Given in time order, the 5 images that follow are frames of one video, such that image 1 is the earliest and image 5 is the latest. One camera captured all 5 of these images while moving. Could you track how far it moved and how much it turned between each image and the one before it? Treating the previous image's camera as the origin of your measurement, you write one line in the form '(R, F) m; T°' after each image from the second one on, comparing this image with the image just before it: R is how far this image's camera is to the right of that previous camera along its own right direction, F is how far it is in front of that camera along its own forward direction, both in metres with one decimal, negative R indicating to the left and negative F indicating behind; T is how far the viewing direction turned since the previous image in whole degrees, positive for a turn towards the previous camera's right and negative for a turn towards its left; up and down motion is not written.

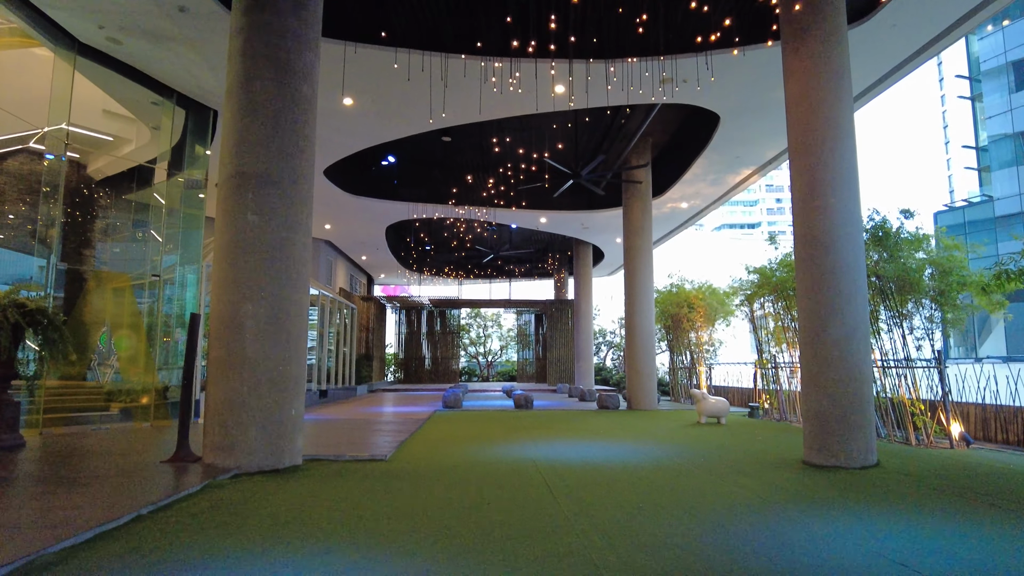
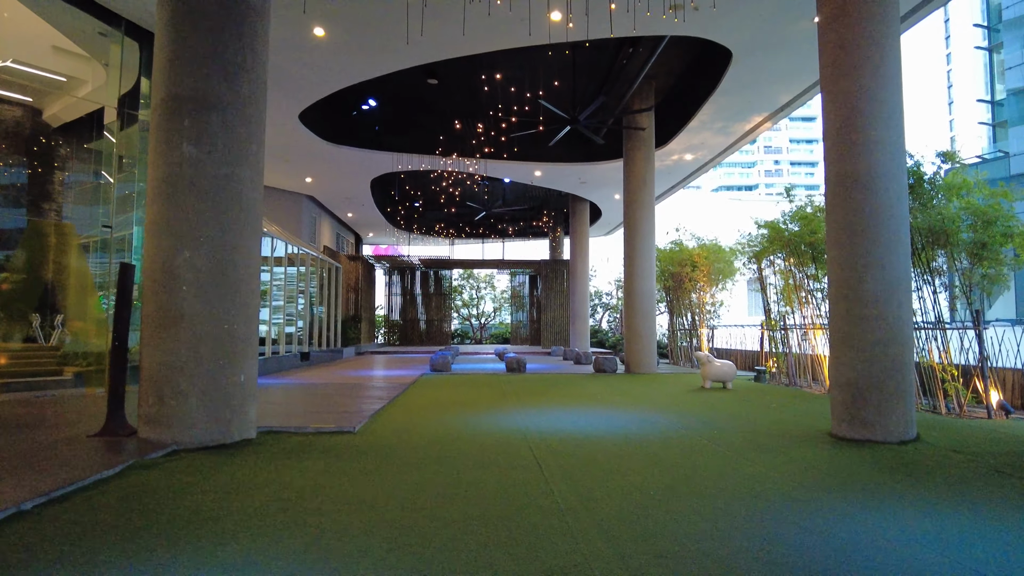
(+0.1, +0.7) m; 0°
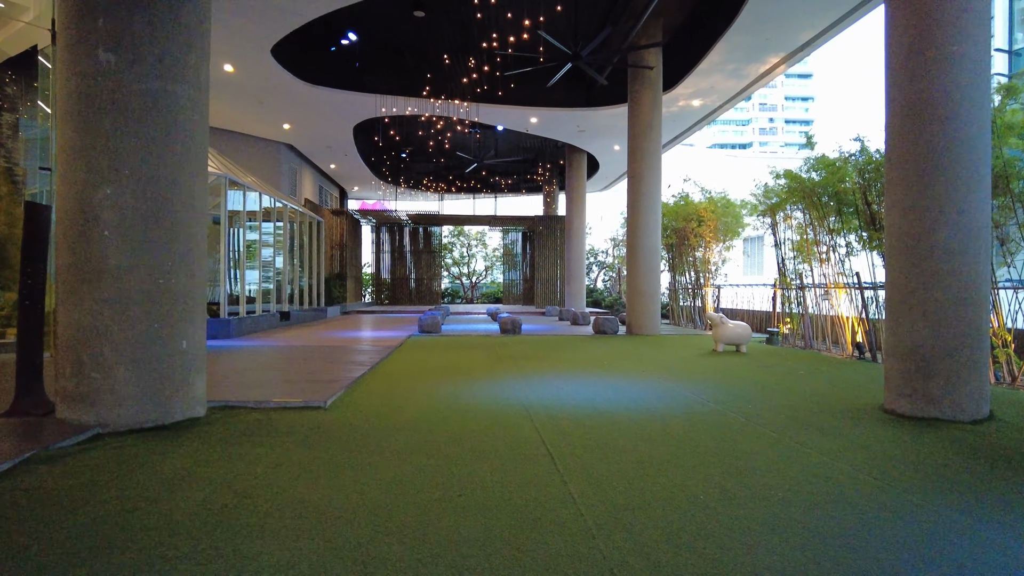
(-0.1, +0.7) m; +1°
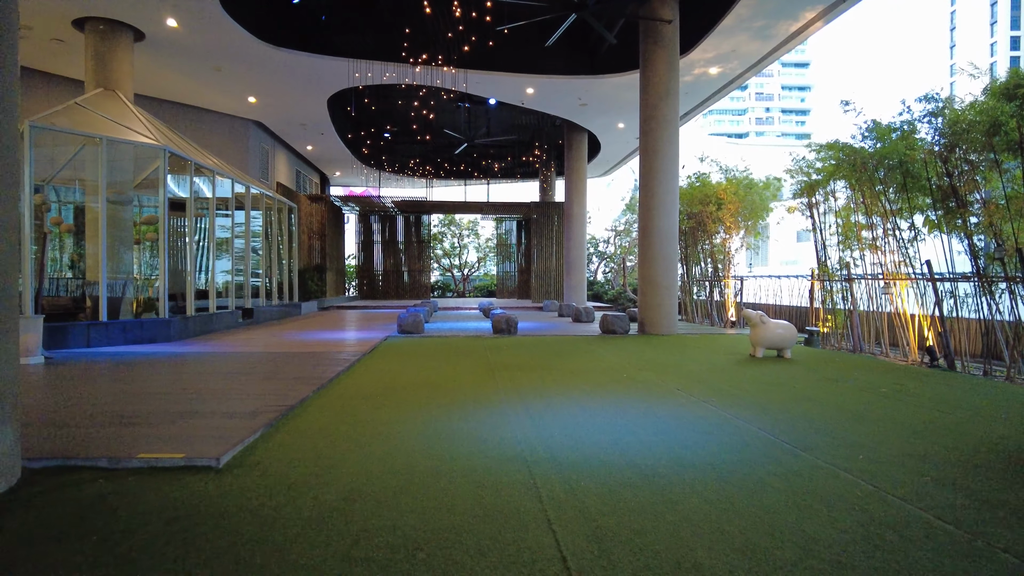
(0.0, +1.3) m; +1°
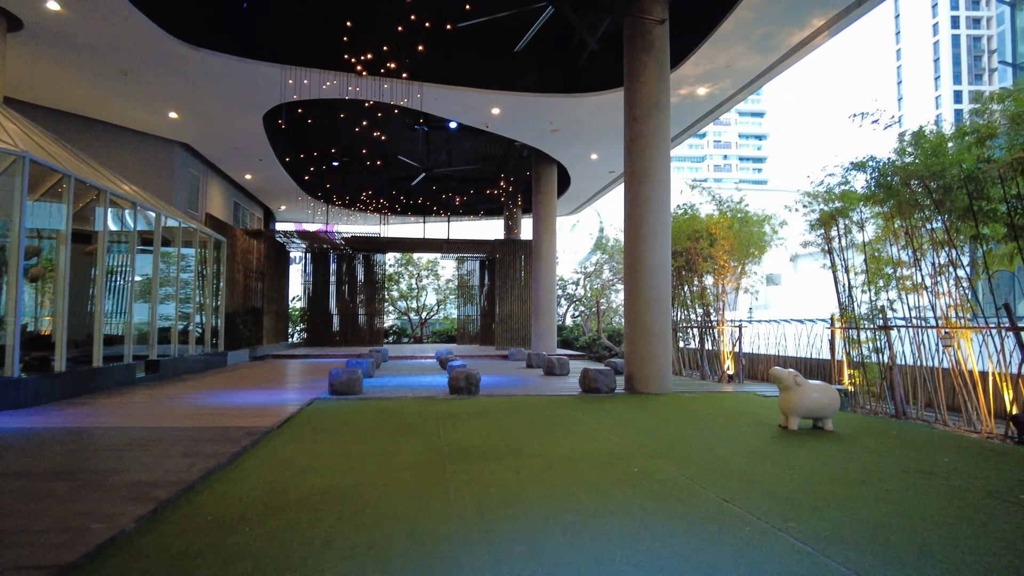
(0.0, +1.4) m; +3°
